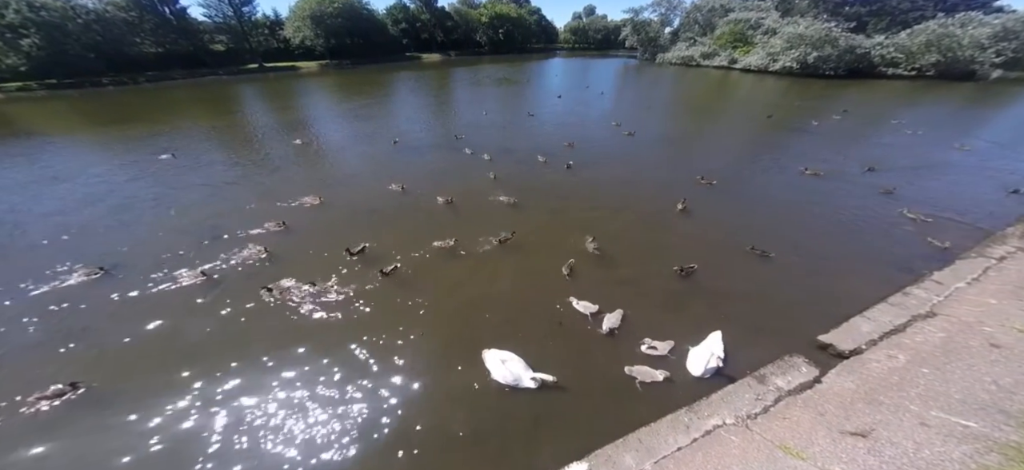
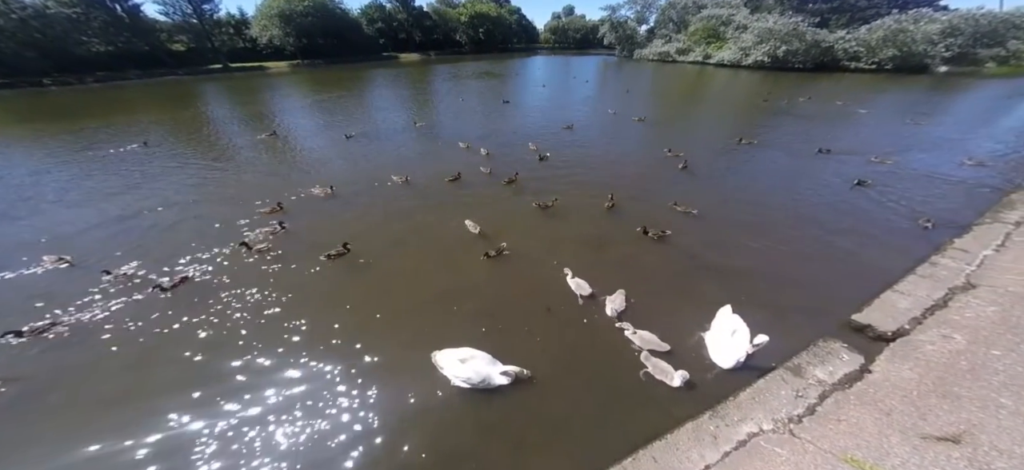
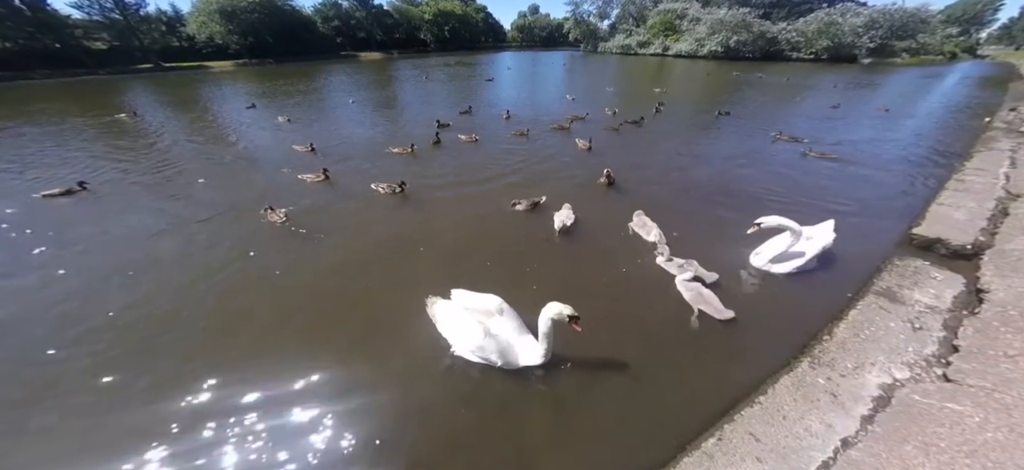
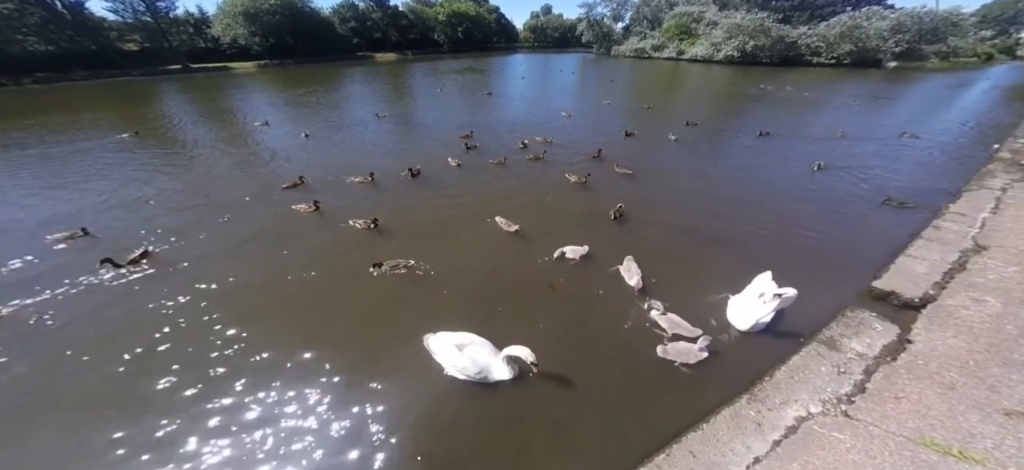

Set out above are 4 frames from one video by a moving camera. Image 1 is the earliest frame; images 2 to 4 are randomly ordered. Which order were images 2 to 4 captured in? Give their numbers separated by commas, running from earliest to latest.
2, 4, 3
